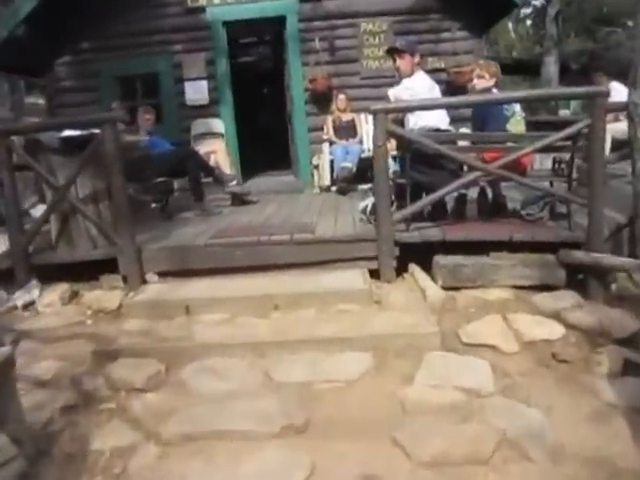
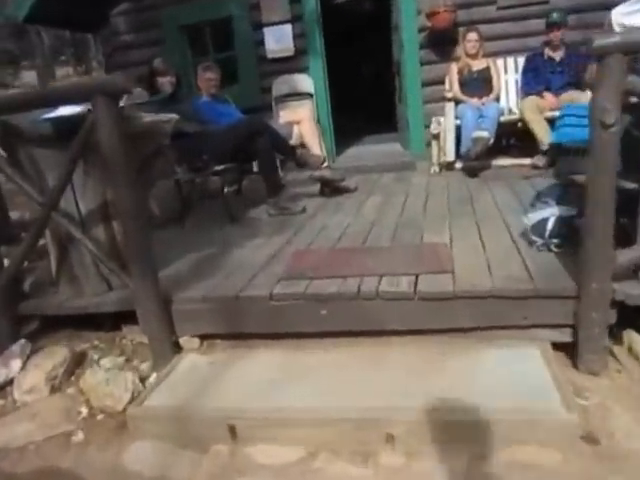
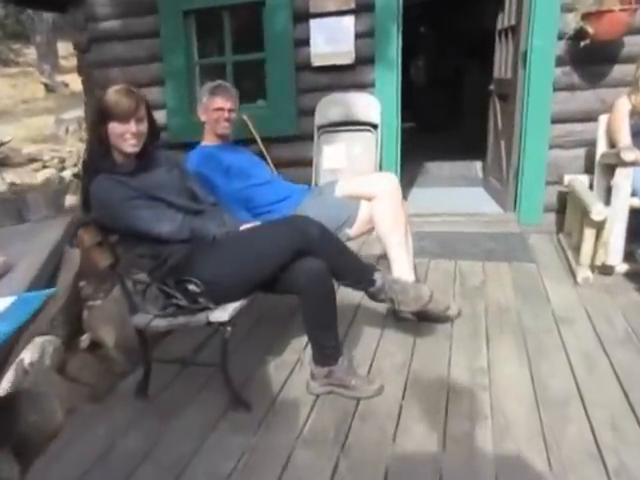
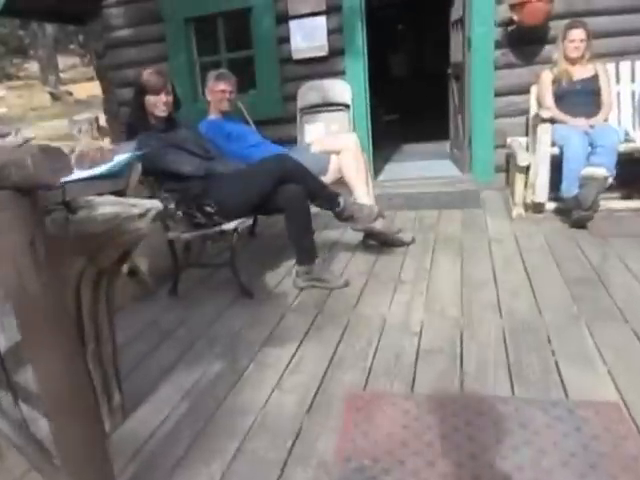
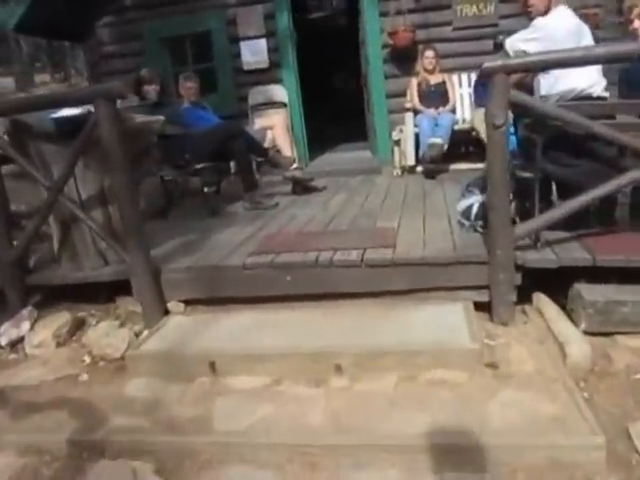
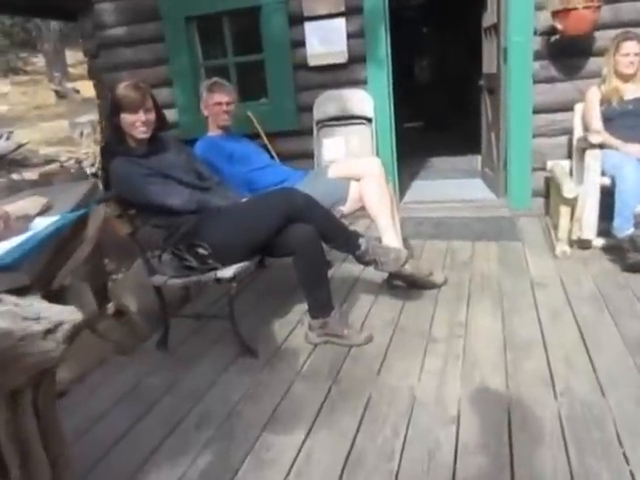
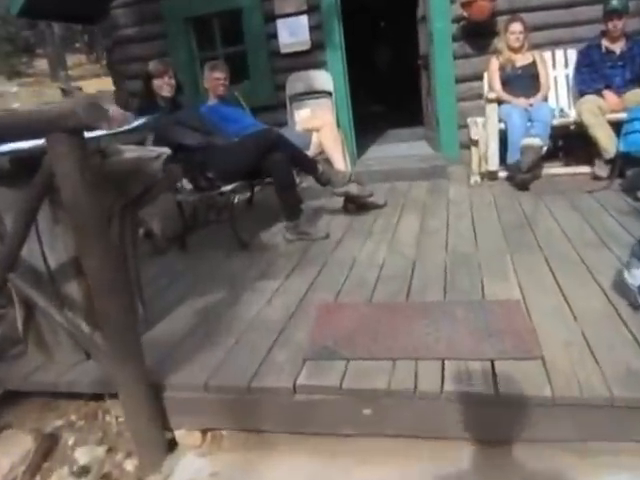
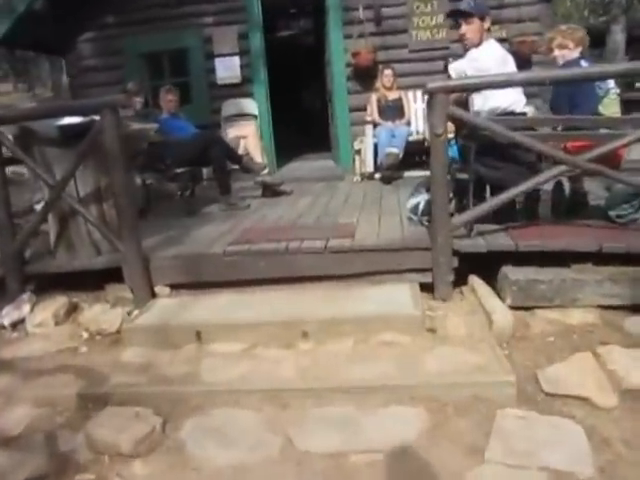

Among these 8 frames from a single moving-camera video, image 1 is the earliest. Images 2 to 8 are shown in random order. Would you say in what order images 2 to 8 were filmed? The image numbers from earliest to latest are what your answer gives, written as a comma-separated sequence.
8, 5, 2, 7, 4, 6, 3
